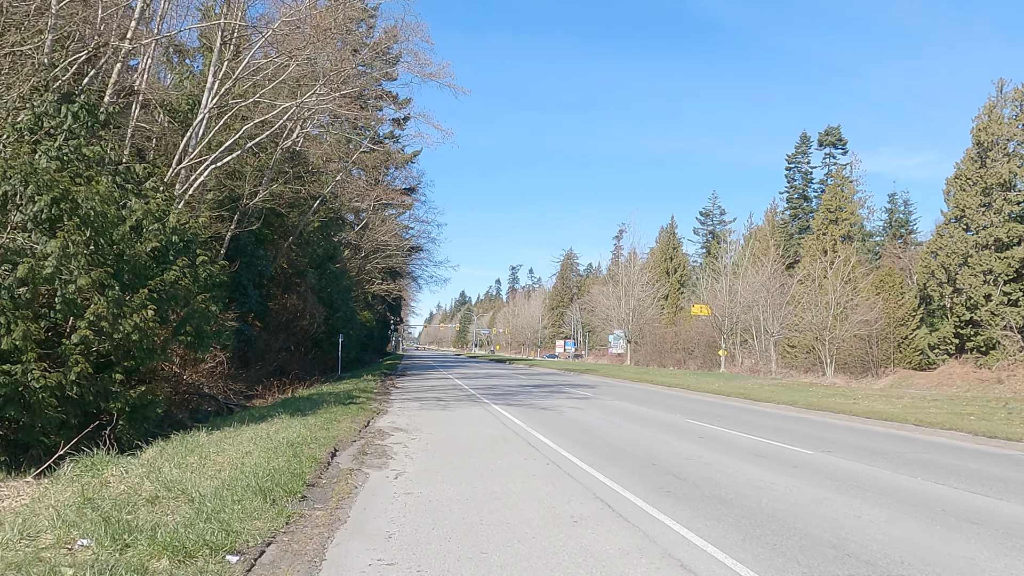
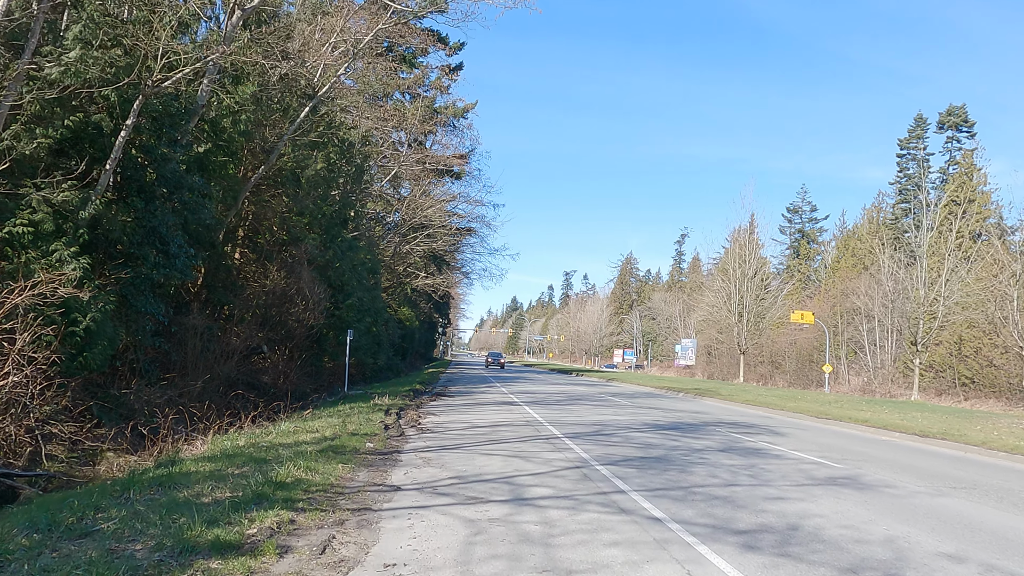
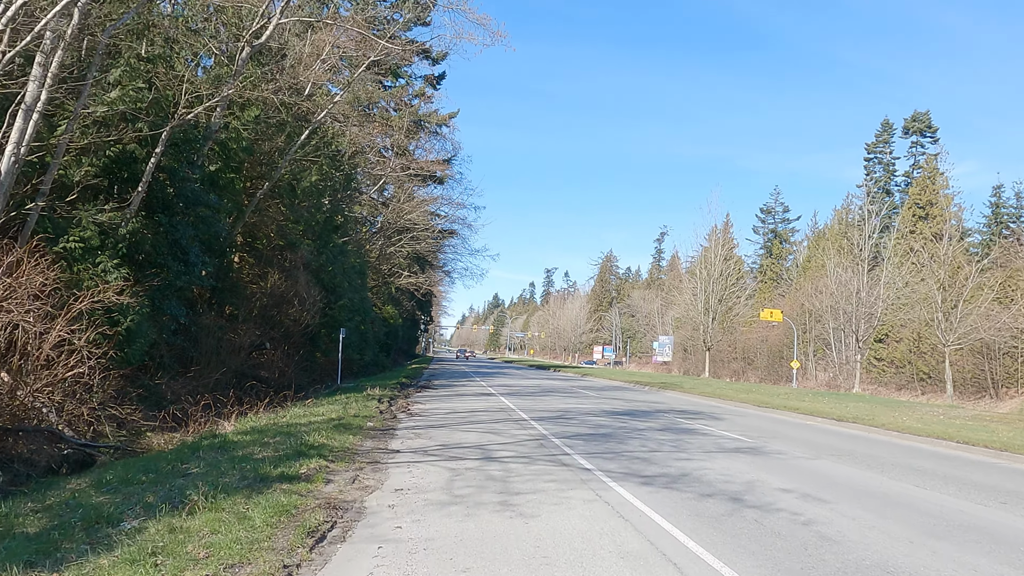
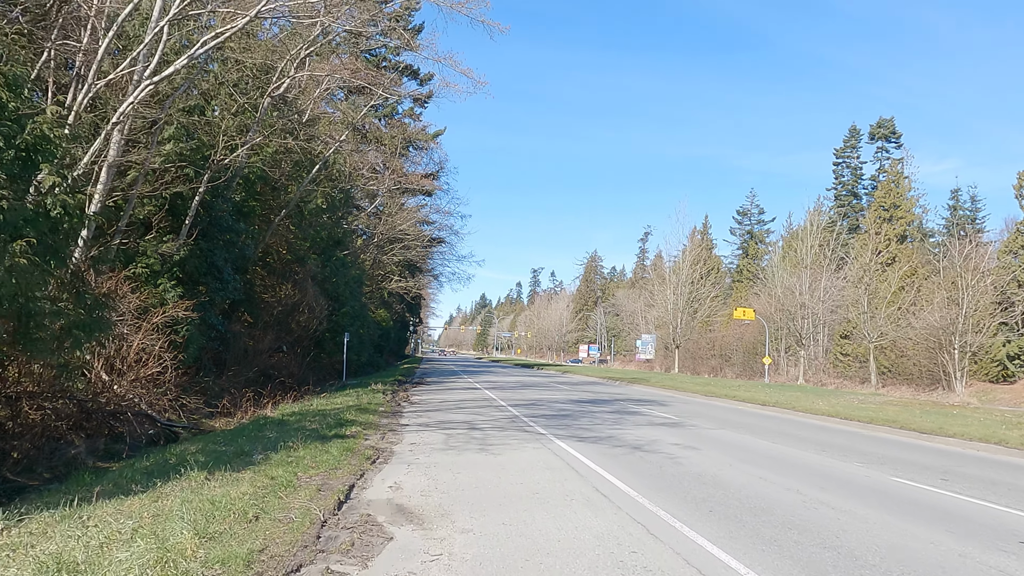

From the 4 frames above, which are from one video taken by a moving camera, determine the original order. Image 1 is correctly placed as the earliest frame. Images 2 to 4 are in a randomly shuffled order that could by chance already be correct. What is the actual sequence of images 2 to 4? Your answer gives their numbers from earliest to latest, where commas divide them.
4, 3, 2
